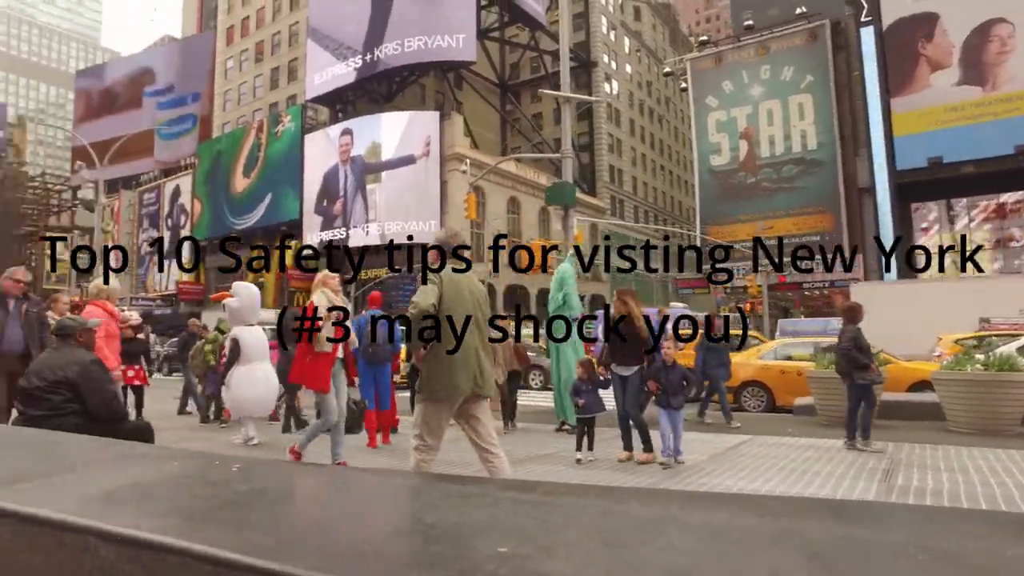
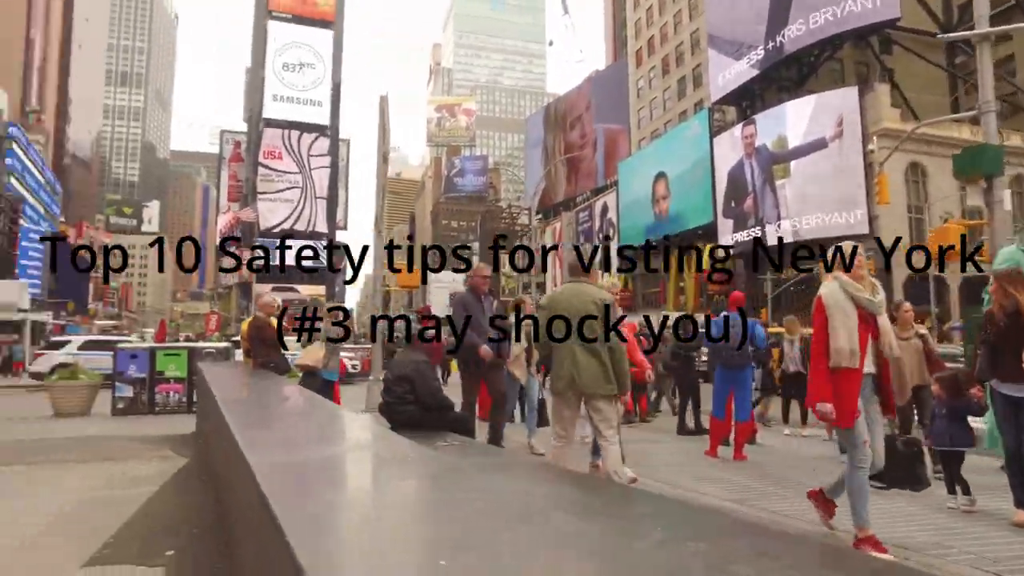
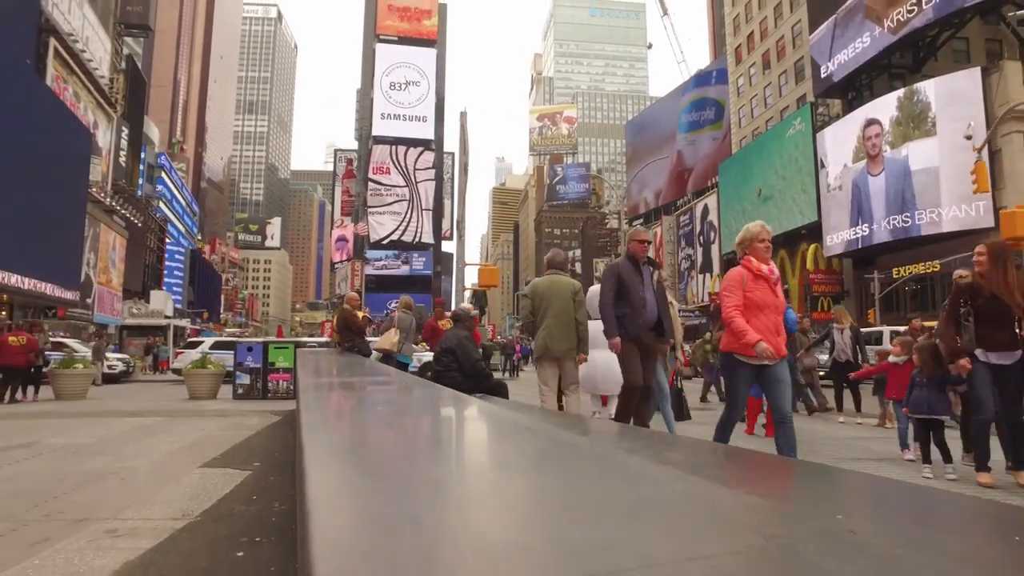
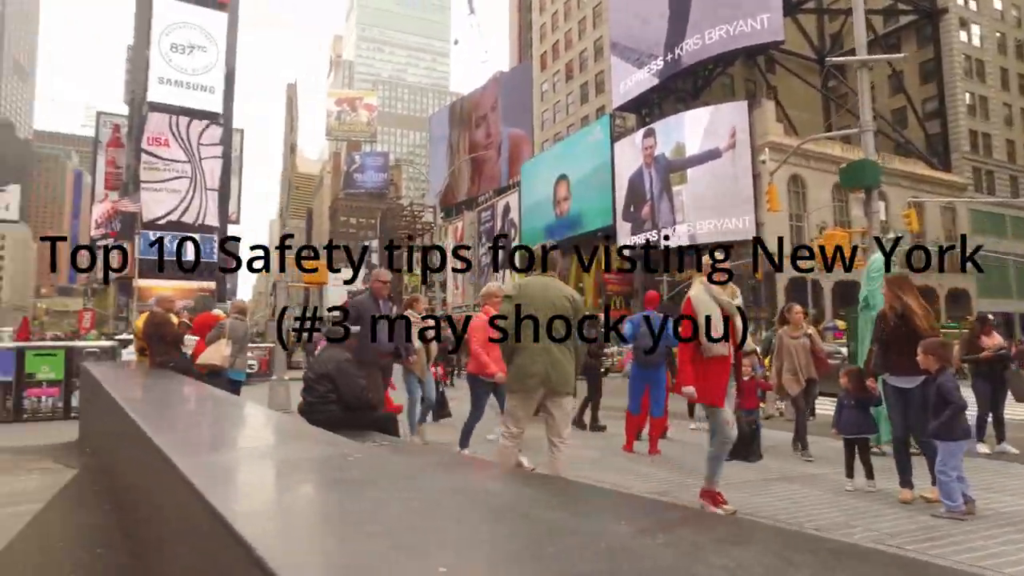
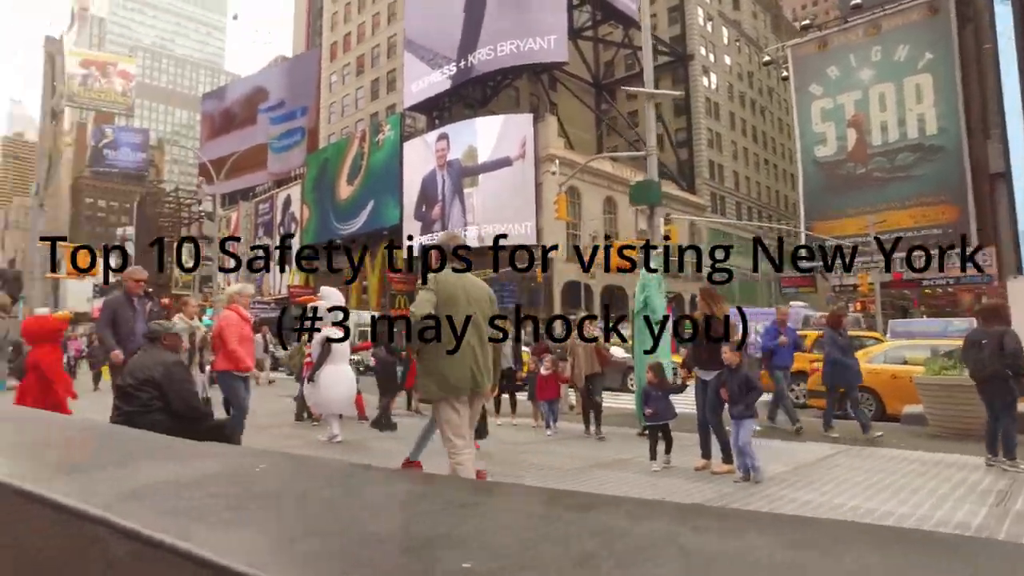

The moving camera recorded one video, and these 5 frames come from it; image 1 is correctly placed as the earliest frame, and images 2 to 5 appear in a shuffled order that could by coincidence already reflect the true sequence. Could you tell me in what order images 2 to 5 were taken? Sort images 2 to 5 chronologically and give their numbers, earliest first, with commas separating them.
5, 4, 2, 3
